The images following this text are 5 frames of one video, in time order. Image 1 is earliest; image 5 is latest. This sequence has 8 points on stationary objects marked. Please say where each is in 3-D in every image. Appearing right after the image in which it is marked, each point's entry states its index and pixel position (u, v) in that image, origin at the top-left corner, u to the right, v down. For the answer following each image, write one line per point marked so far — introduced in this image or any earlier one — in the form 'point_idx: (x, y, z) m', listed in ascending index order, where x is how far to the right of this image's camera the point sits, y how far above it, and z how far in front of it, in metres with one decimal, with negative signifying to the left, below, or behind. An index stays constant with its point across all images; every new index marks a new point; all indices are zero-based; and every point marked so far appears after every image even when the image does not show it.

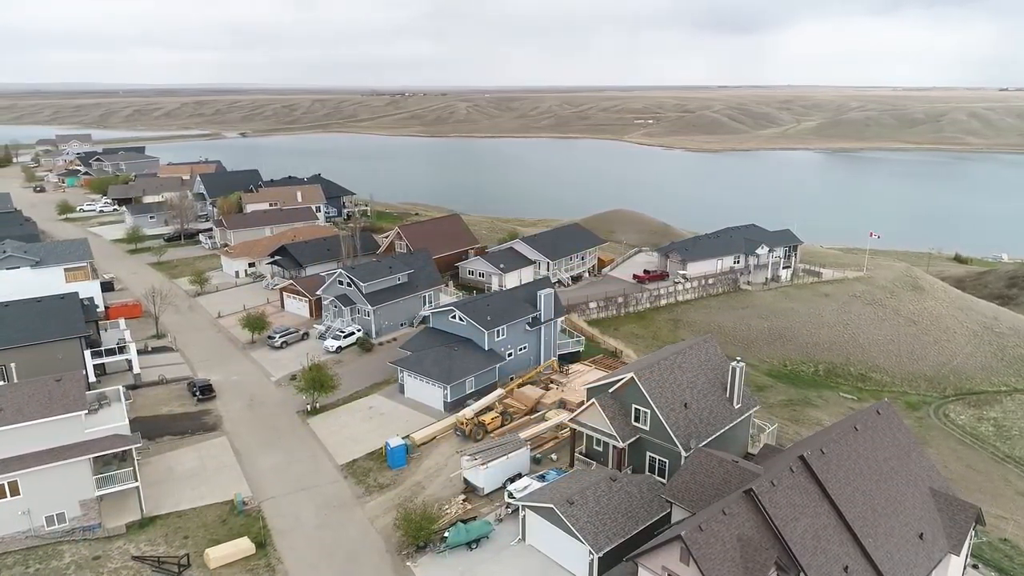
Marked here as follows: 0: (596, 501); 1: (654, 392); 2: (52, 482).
0: (+2.1, -5.1, +17.2) m
1: (+3.8, -2.9, +19.7) m
2: (-11.8, -4.9, +18.3) m
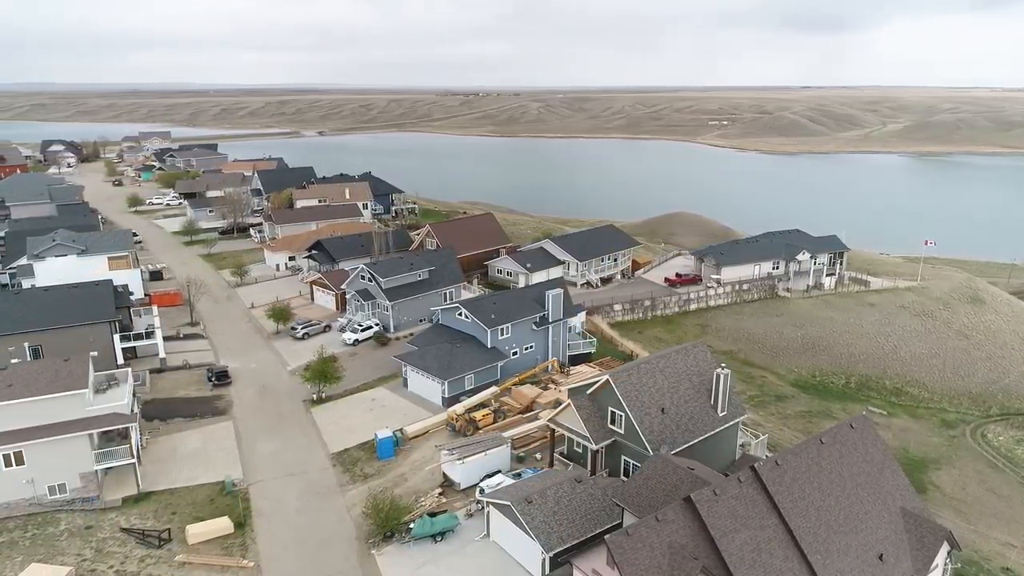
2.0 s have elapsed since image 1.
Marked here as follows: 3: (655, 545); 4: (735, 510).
0: (+1.1, -5.1, +17.2) m
1: (+3.1, -2.9, +19.5) m
2: (-12.6, -4.5, +19.6) m
3: (+2.7, -4.8, +13.4) m
4: (+4.4, -4.4, +14.1) m
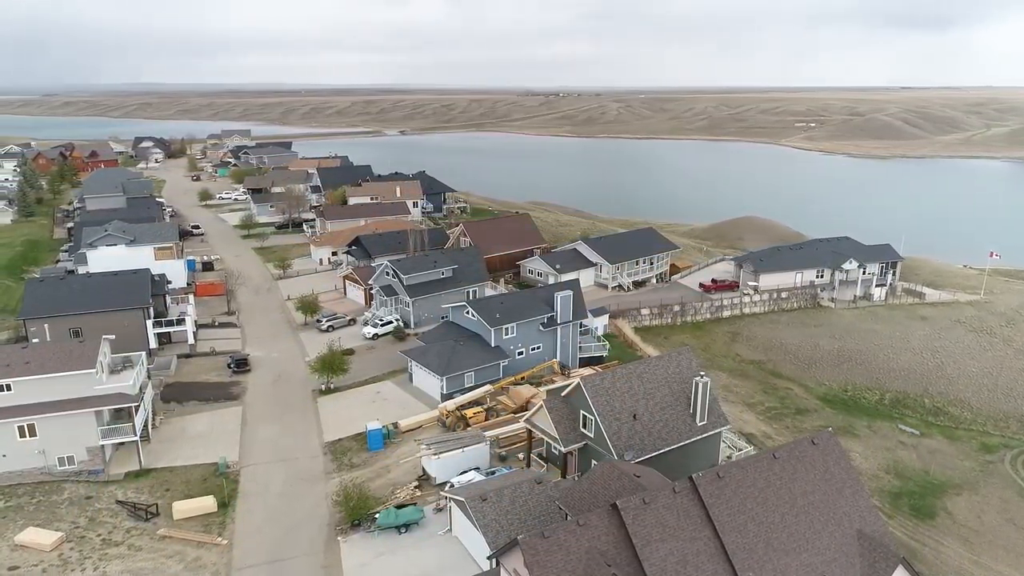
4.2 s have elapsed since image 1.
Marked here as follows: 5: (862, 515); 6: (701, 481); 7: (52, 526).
0: (0.0, -5.1, +17.3) m
1: (+2.3, -3.0, +19.4) m
2: (-13.4, -4.1, +21.2) m
3: (+1.1, -4.9, +13.4) m
4: (+2.9, -4.5, +13.9) m
5: (+7.6, -4.9, +15.5) m
6: (+3.8, -3.9, +14.6) m
7: (-12.3, -6.4, +19.2) m
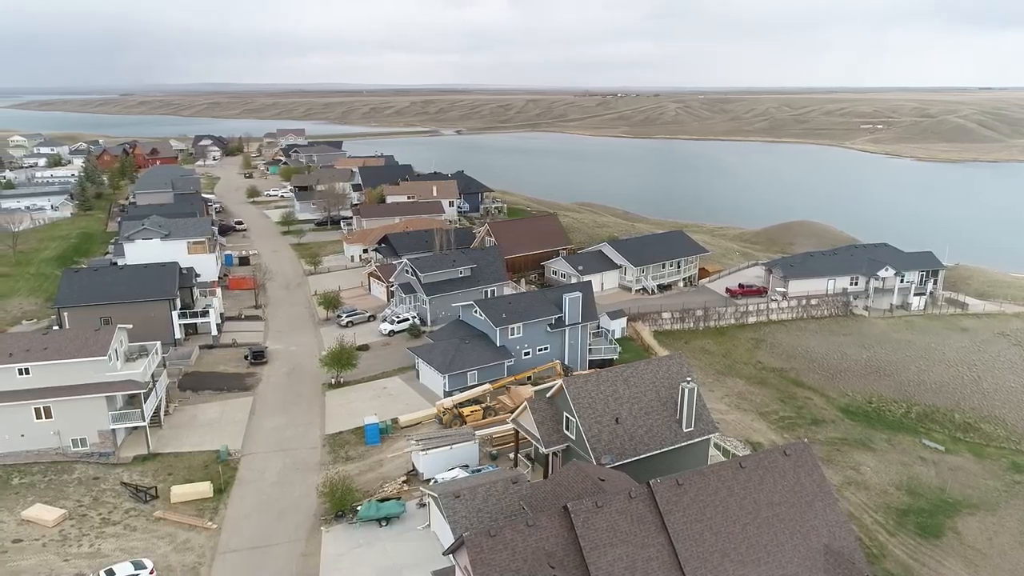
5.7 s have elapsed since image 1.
0: (-0.7, -5.1, +17.5) m
1: (+1.9, -3.1, +19.4) m
2: (-13.7, -3.8, +22.4) m
3: (+0.1, -4.9, +13.4) m
4: (+2.0, -4.6, +13.8) m
5: (+6.7, -5.1, +15.1) m
6: (+3.0, -4.0, +14.4) m
7: (-12.8, -6.1, +20.3) m
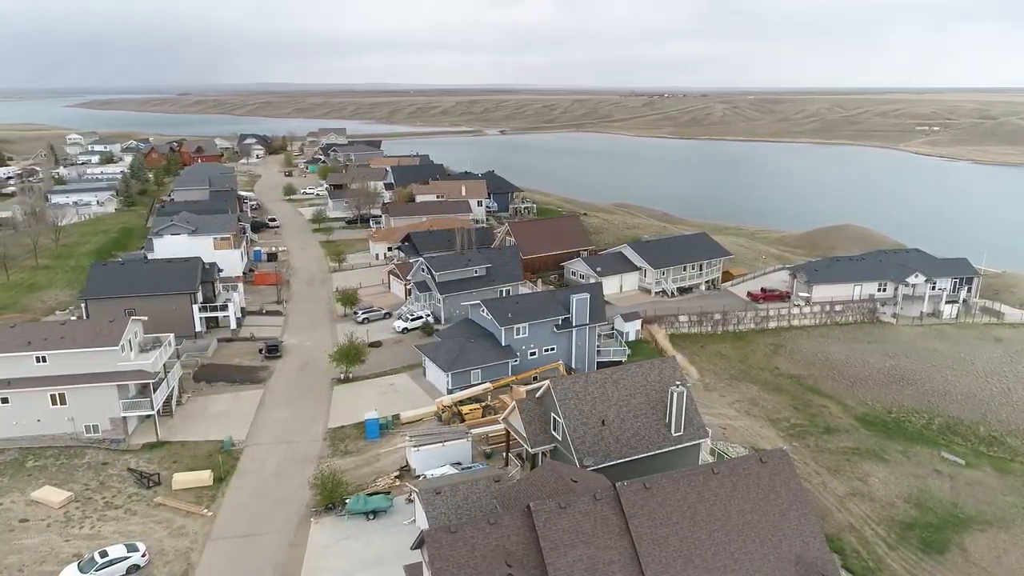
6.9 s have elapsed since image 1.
0: (-1.2, -5.1, +17.6) m
1: (+1.5, -3.1, +19.3) m
2: (-13.8, -3.6, +23.3) m
3: (-0.6, -4.9, +13.5) m
4: (+1.3, -4.6, +13.8) m
5: (+6.0, -5.2, +14.8) m
6: (+2.3, -4.0, +14.3) m
7: (-13.2, -5.8, +21.2) m
